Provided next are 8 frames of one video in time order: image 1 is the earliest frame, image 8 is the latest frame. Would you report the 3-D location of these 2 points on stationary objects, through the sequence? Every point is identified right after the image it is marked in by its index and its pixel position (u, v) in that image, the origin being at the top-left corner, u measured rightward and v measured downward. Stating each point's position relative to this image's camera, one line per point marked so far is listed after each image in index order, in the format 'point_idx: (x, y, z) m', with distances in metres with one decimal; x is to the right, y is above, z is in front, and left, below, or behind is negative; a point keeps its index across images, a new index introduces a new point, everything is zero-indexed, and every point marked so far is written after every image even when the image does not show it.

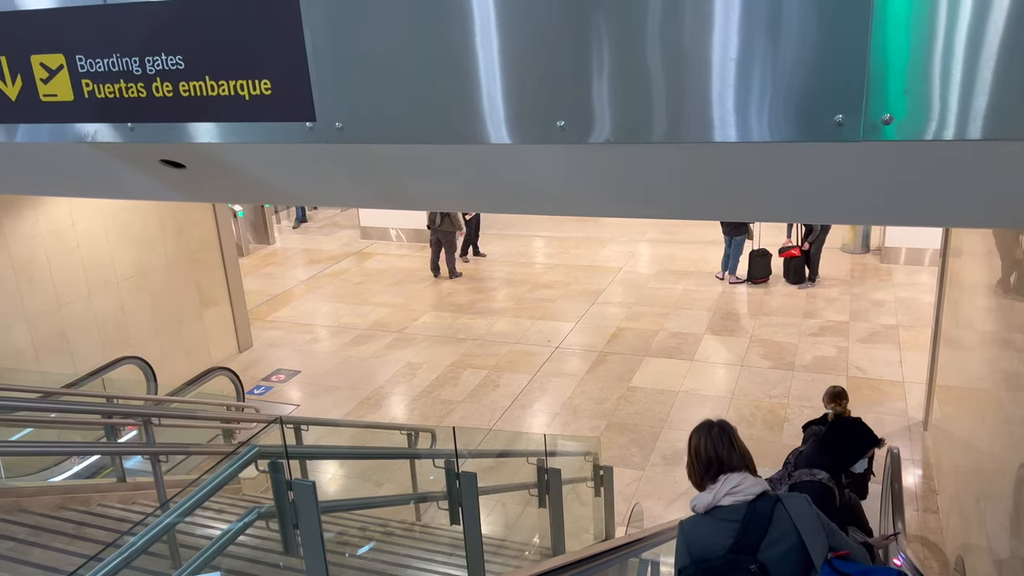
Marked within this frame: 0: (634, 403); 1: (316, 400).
0: (+1.1, -1.1, +7.7) m
1: (-2.0, -1.1, +8.1) m
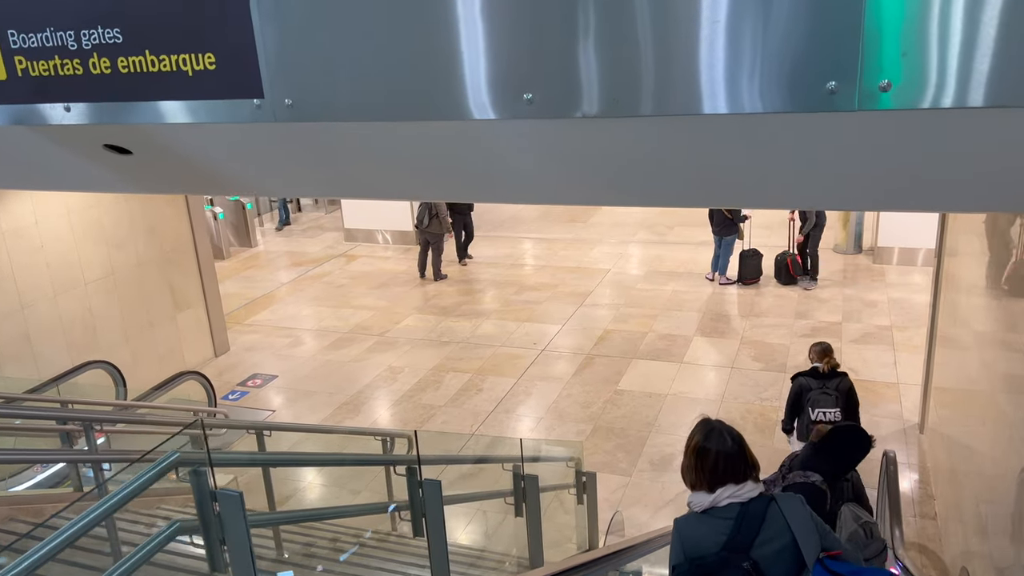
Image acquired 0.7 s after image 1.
0: (+1.0, -1.1, +7.4) m
1: (-2.1, -1.1, +7.9) m
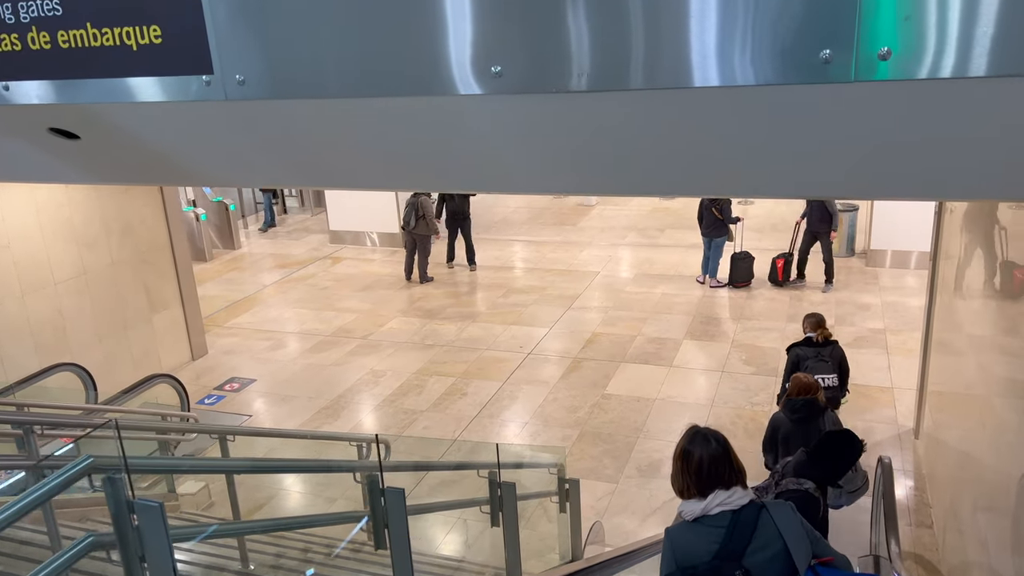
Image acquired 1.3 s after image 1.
0: (+0.8, -1.1, +7.2) m
1: (-2.3, -1.1, +7.6) m
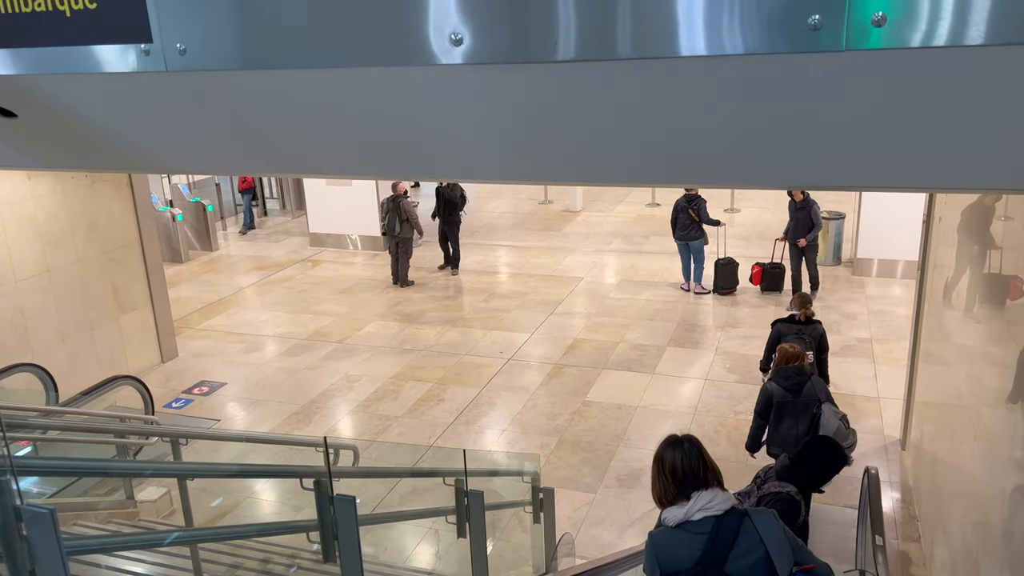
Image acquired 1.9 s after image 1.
0: (+0.7, -1.1, +7.0) m
1: (-2.5, -1.1, +7.4) m
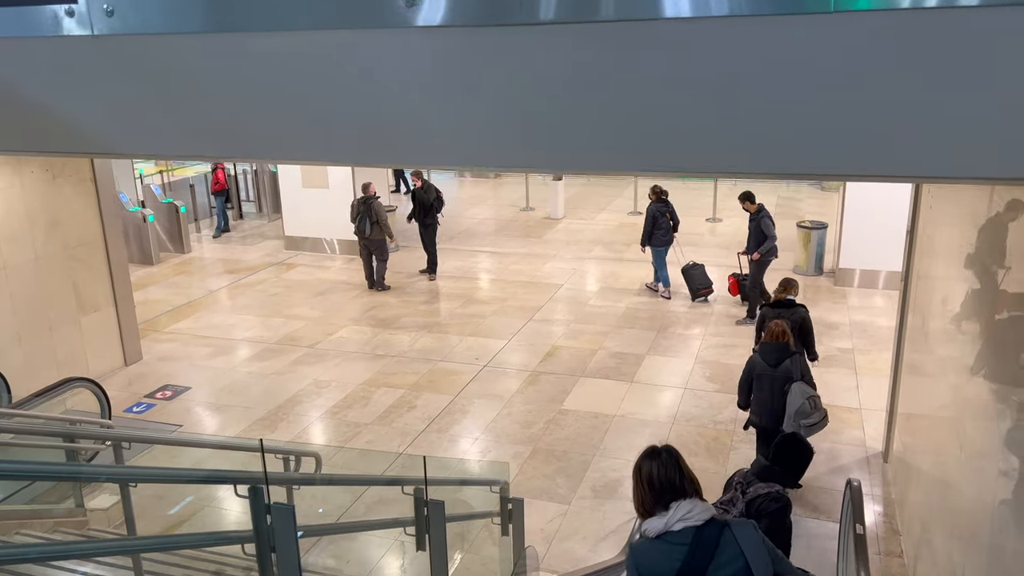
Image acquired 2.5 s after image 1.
0: (+0.4, -1.2, +6.8) m
1: (-2.7, -1.1, +7.1) m
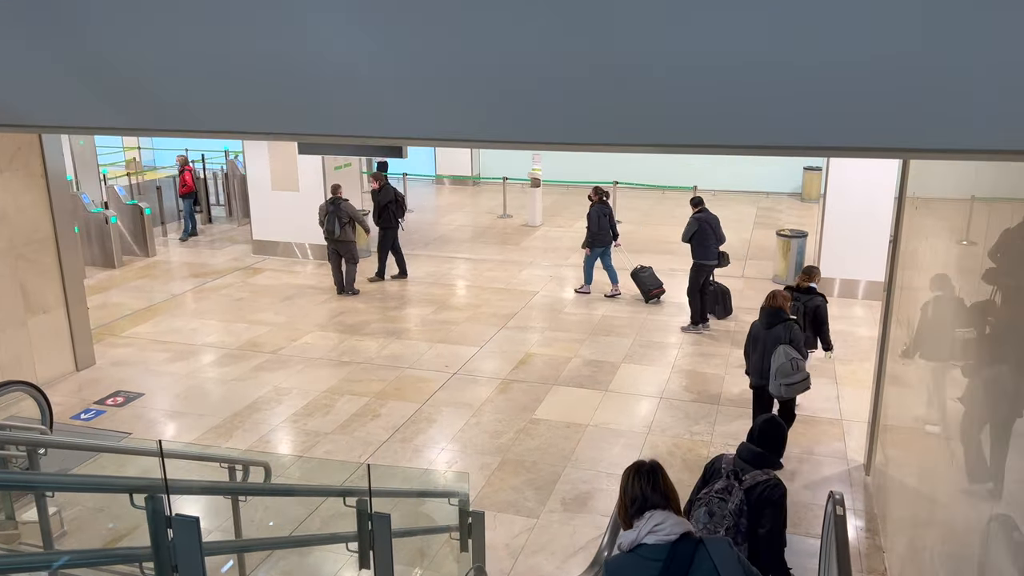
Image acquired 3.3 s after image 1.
0: (+0.2, -1.2, +6.5) m
1: (-2.9, -1.2, +6.7) m
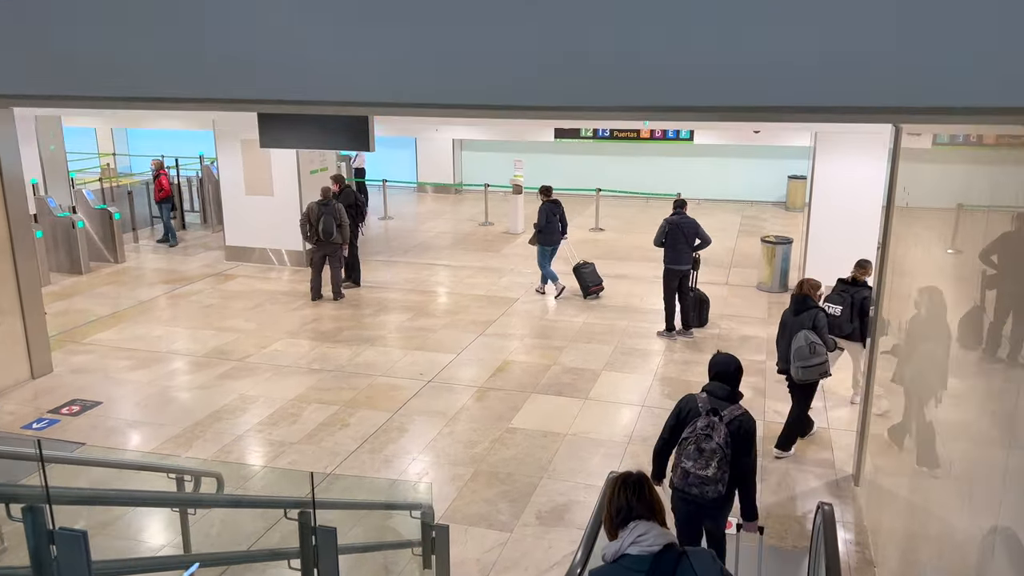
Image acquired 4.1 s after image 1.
0: (0.0, -1.2, +6.2) m
1: (-3.1, -1.2, +6.4) m
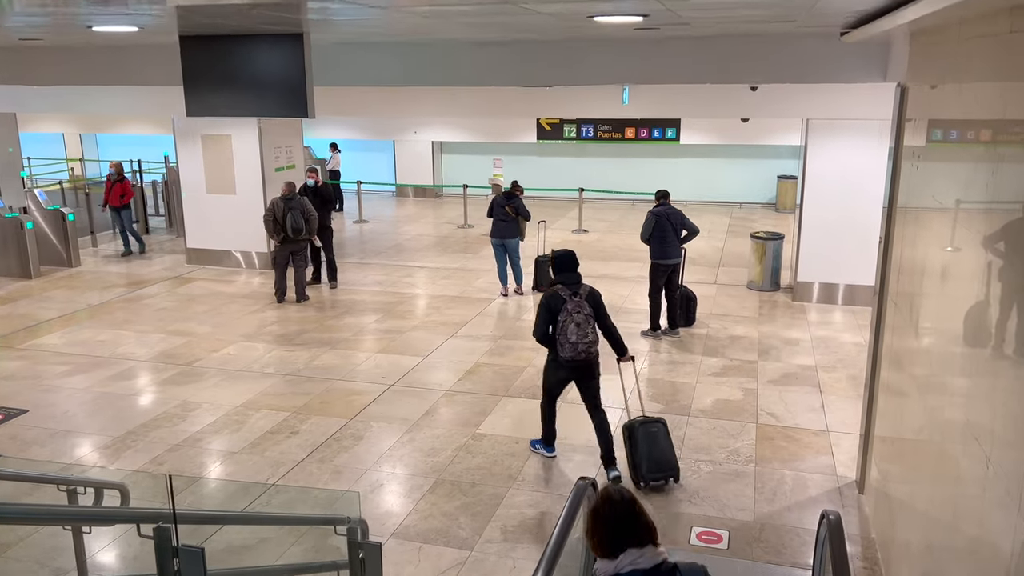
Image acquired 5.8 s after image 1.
0: (-0.2, -1.1, +5.6) m
1: (-3.4, -1.1, +5.8) m
